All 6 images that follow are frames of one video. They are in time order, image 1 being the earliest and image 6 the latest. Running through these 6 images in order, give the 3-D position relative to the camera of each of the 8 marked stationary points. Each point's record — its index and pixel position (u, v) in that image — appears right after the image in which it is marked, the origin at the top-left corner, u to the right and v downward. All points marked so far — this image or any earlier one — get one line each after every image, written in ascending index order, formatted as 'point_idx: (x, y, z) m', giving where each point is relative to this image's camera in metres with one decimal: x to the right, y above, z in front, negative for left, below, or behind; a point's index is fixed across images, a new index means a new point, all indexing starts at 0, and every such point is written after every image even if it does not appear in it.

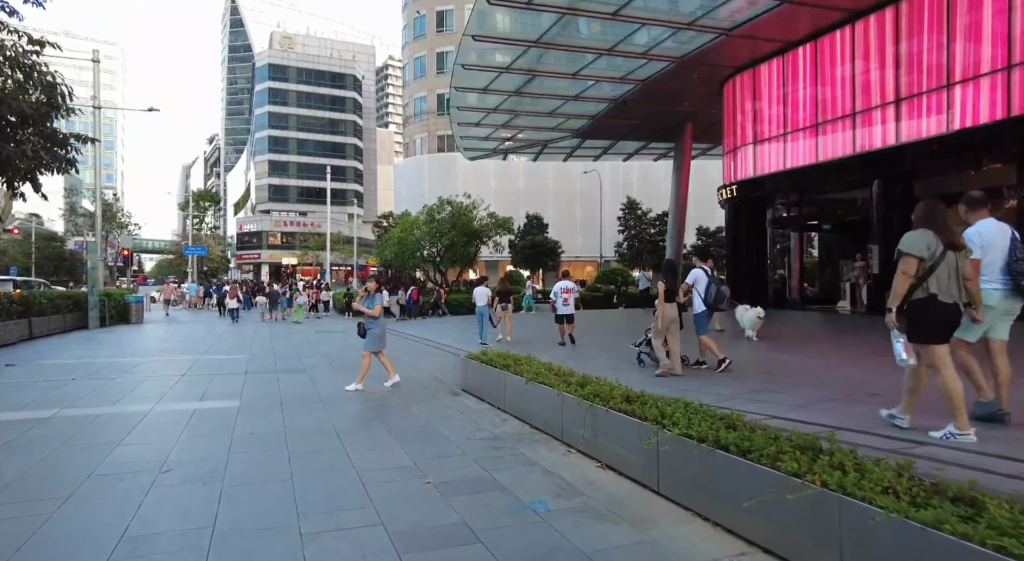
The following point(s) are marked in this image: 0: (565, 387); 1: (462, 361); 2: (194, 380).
0: (+0.5, -1.0, +5.6) m
1: (-0.7, -1.2, +8.5) m
2: (-5.1, -1.6, +9.3) m
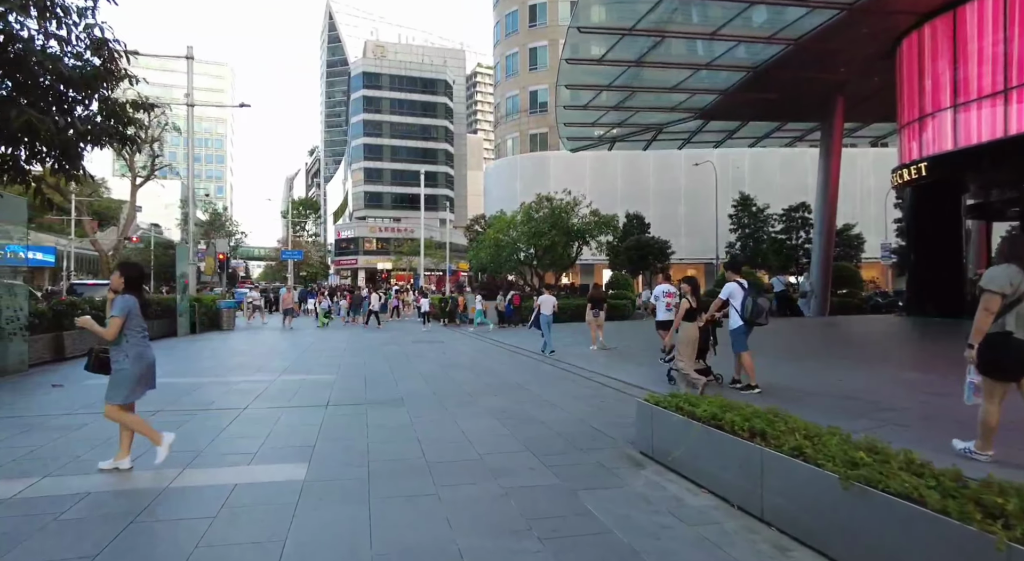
0: (+2.0, -1.0, +2.4) m
1: (+1.2, -1.2, +5.4) m
2: (-3.0, -1.6, +6.9) m
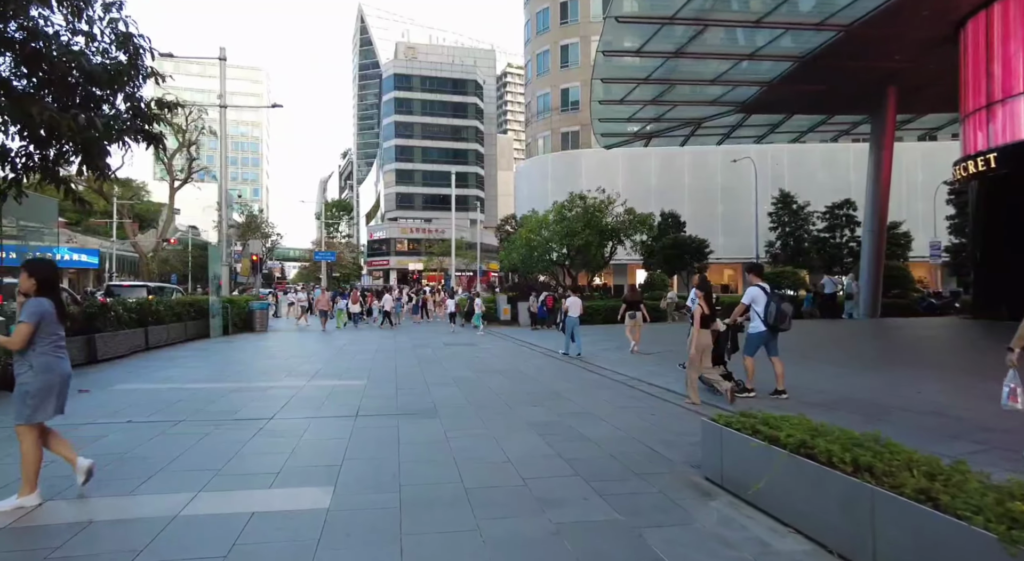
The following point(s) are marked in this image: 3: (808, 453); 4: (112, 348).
0: (+2.2, -1.0, +1.7) m
1: (+1.6, -1.2, +4.8) m
2: (-2.5, -1.6, +6.4) m
3: (+1.8, -1.1, +3.6) m
4: (-8.9, -1.5, +12.9) m
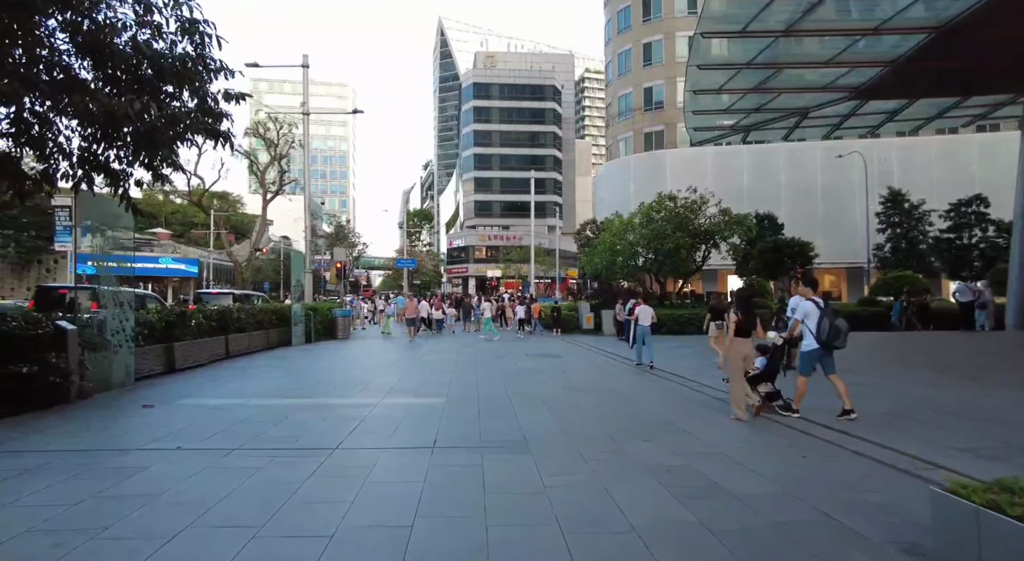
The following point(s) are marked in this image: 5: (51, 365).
0: (+2.6, -1.0, 0.0) m
1: (+2.3, -1.2, +3.2) m
2: (-1.5, -1.7, +5.4) m
3: (+2.4, -1.1, +2.0) m
4: (-7.0, -1.7, +12.7) m
5: (-6.3, -1.2, +7.9) m
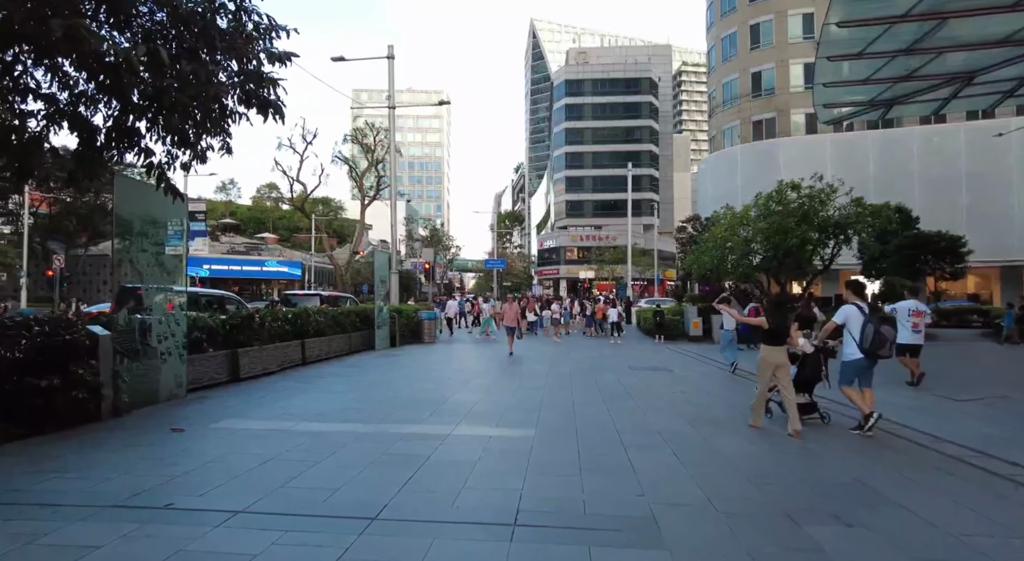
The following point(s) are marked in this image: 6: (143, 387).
0: (+2.4, -0.9, -2.4) m
1: (+2.7, -1.2, +0.7) m
2: (-0.8, -1.6, +3.5) m
3: (+2.6, -1.0, -0.4) m
4: (-5.0, -1.7, +11.6) m
5: (-5.1, -1.1, +6.8) m
6: (-5.1, -1.5, +8.0) m
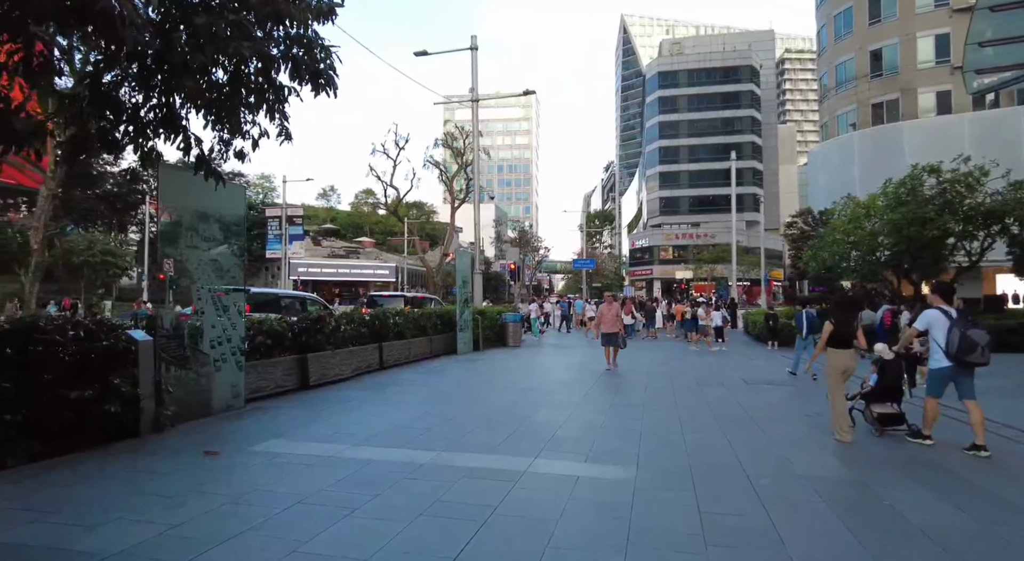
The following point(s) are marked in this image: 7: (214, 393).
0: (+1.8, -0.9, -4.2) m
1: (+2.6, -1.1, -1.1) m
2: (-0.4, -1.6, +2.2) m
3: (+2.3, -0.9, -2.2) m
4: (-3.4, -1.7, +10.8) m
5: (-4.2, -1.1, +6.1) m
6: (-4.0, -1.5, +7.3) m
7: (-3.9, -1.5, +7.7) m
